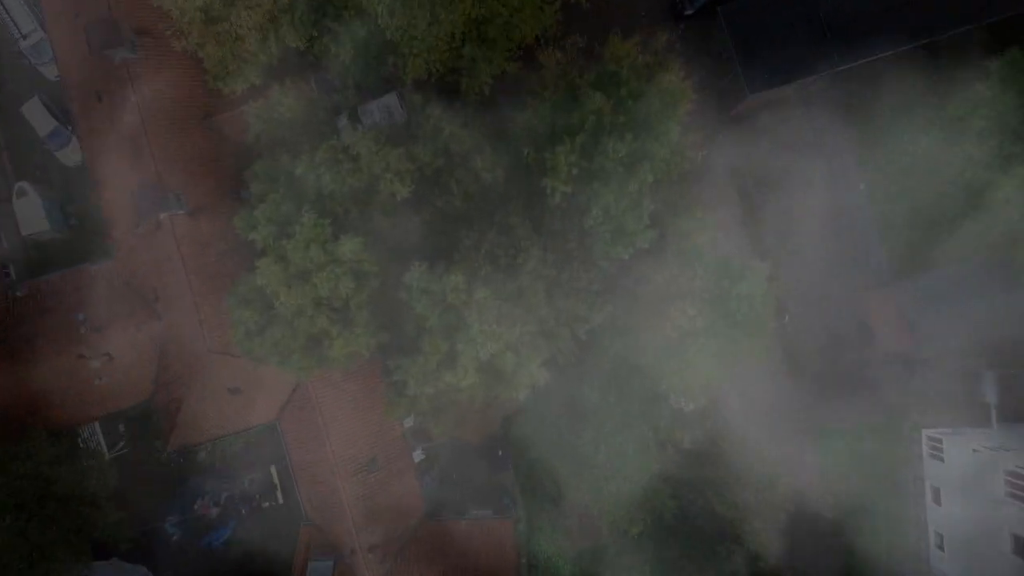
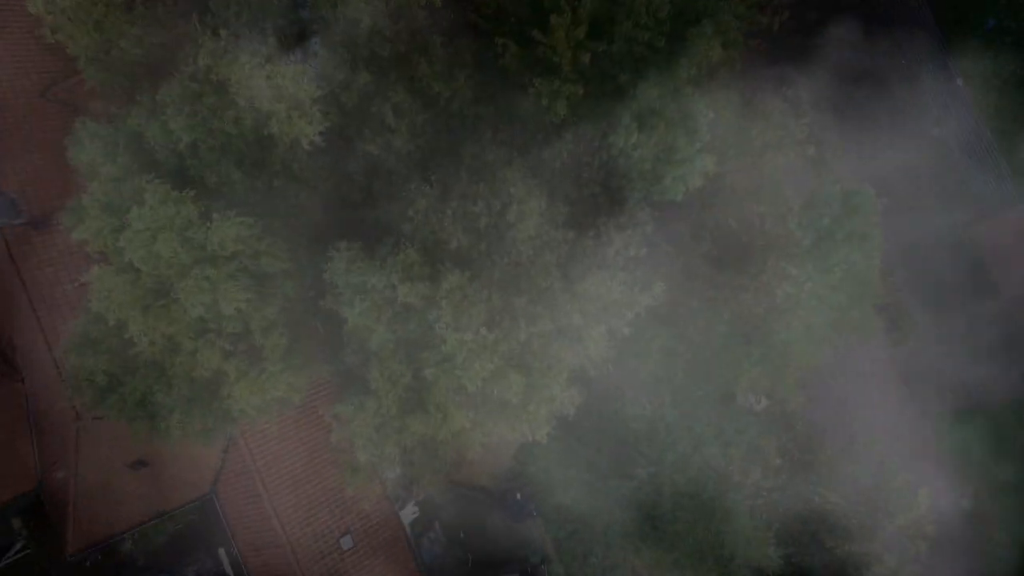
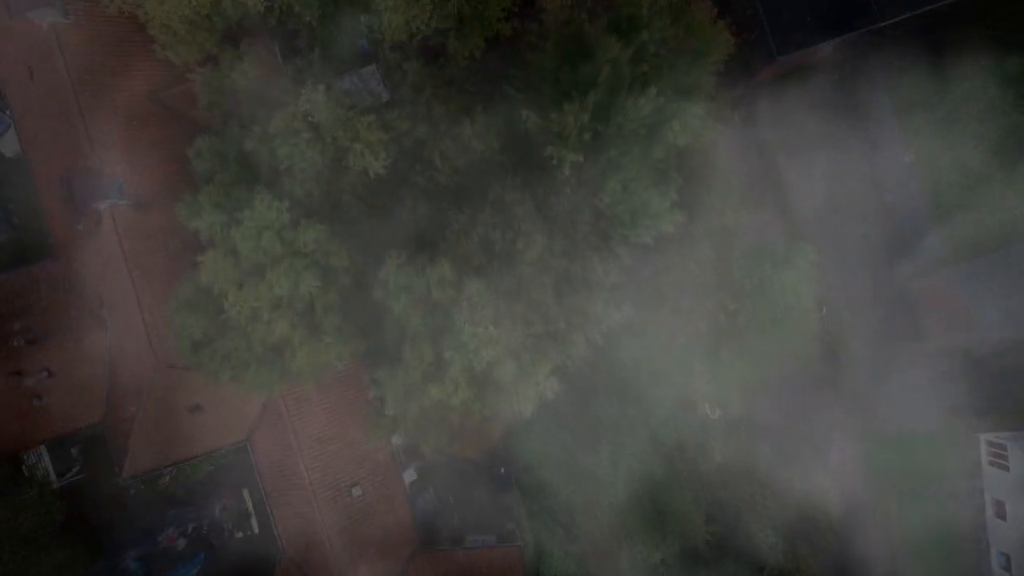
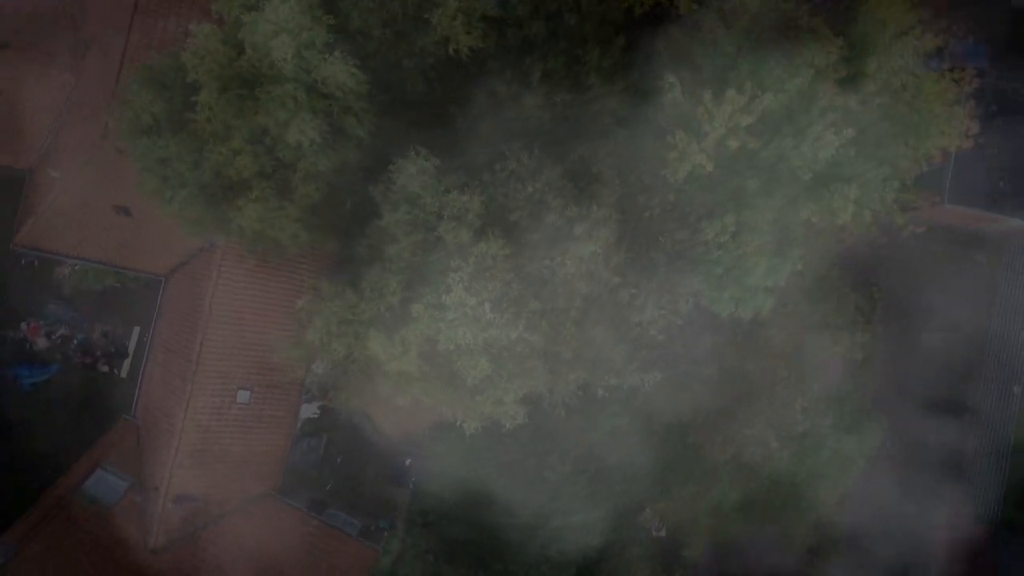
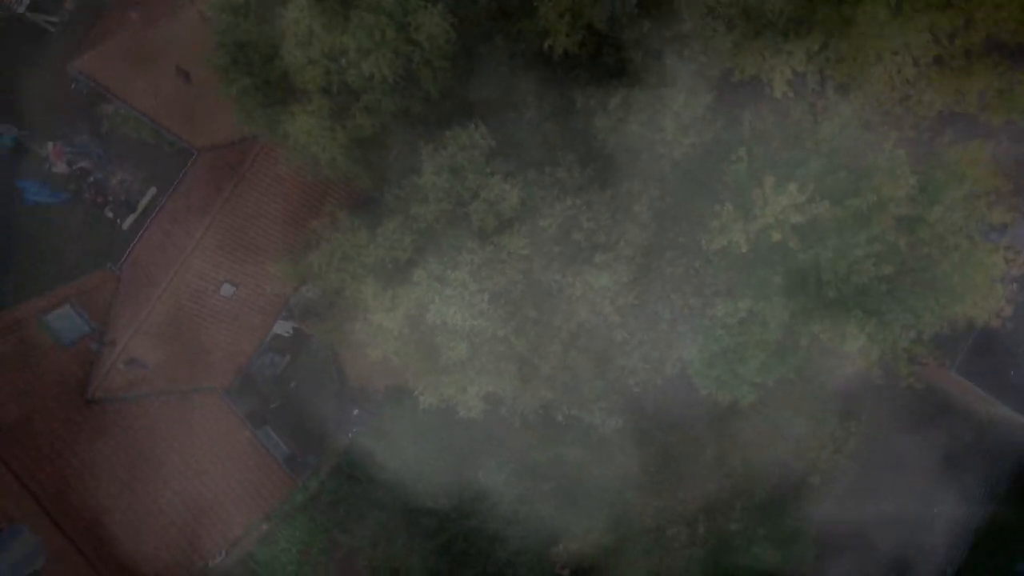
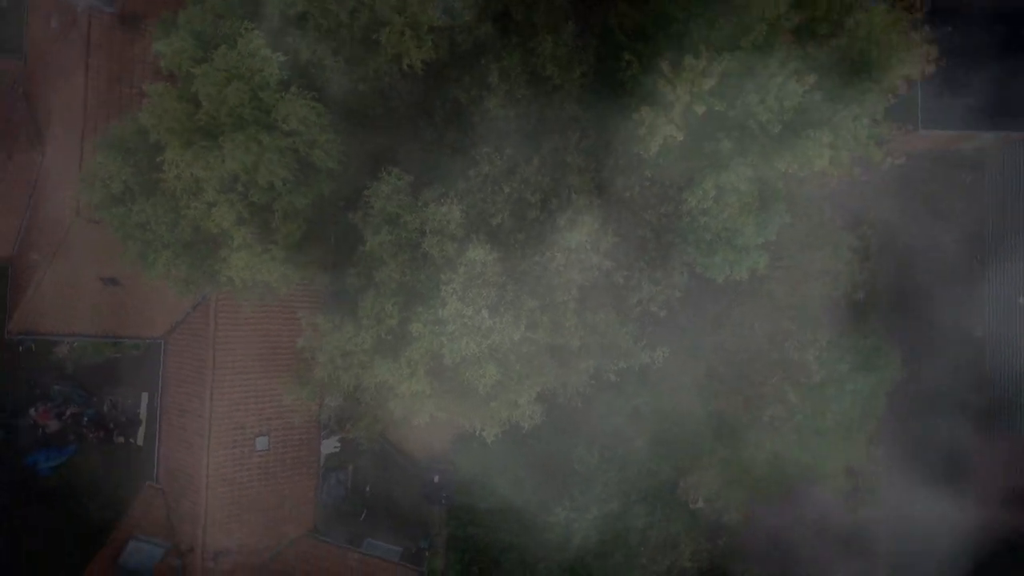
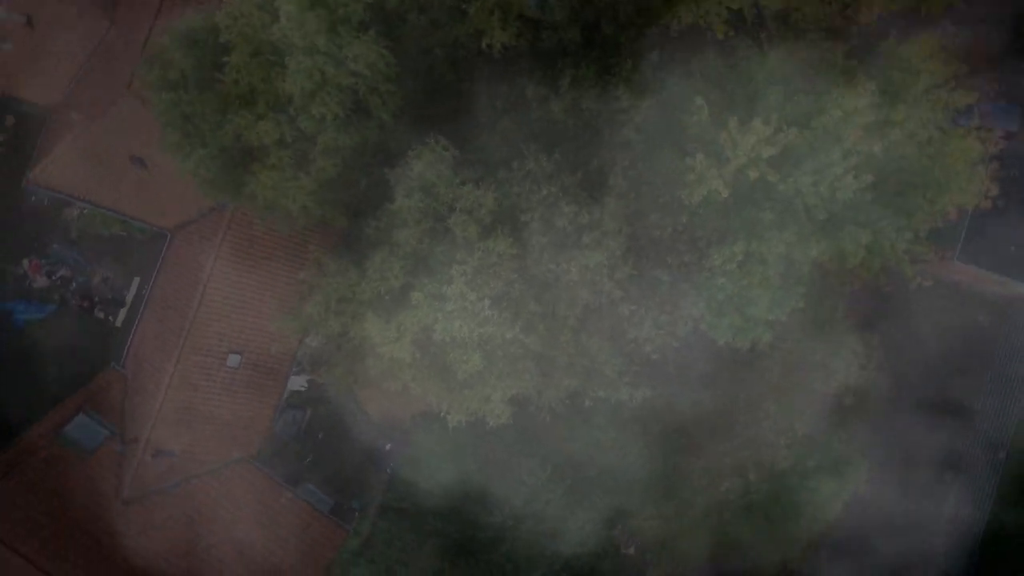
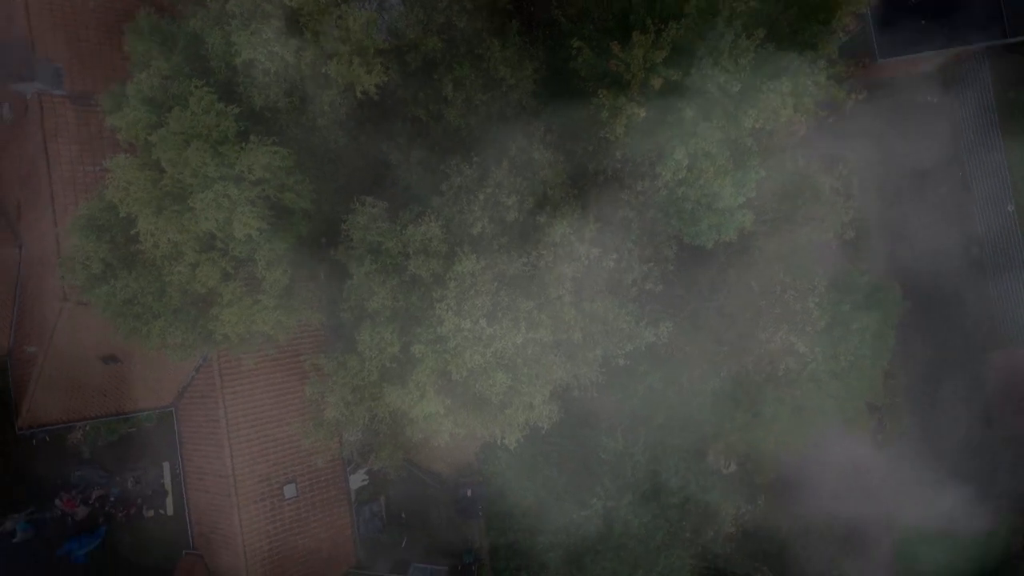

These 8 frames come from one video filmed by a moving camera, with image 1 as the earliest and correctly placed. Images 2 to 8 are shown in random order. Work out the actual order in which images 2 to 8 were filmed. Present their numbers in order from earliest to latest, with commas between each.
3, 2, 8, 6, 4, 7, 5
